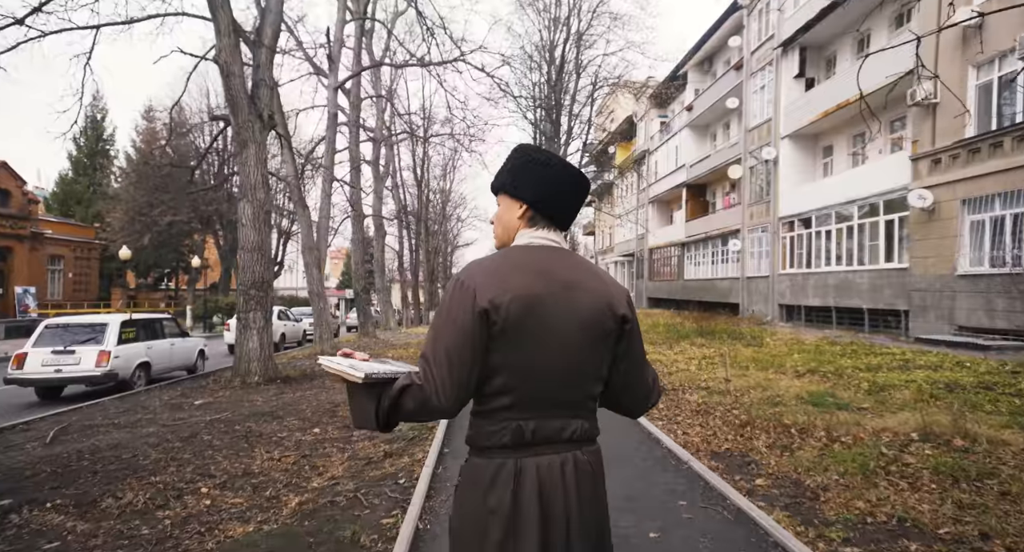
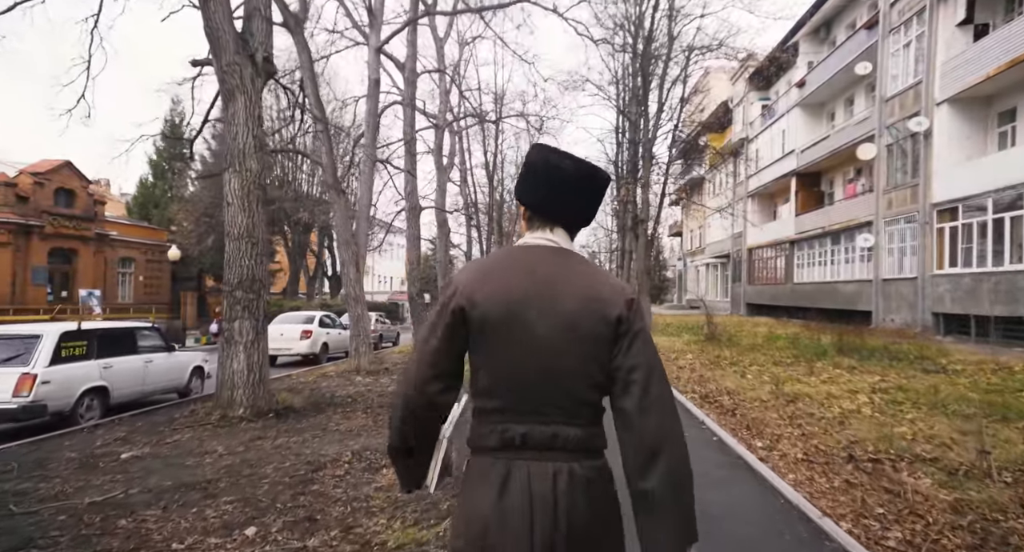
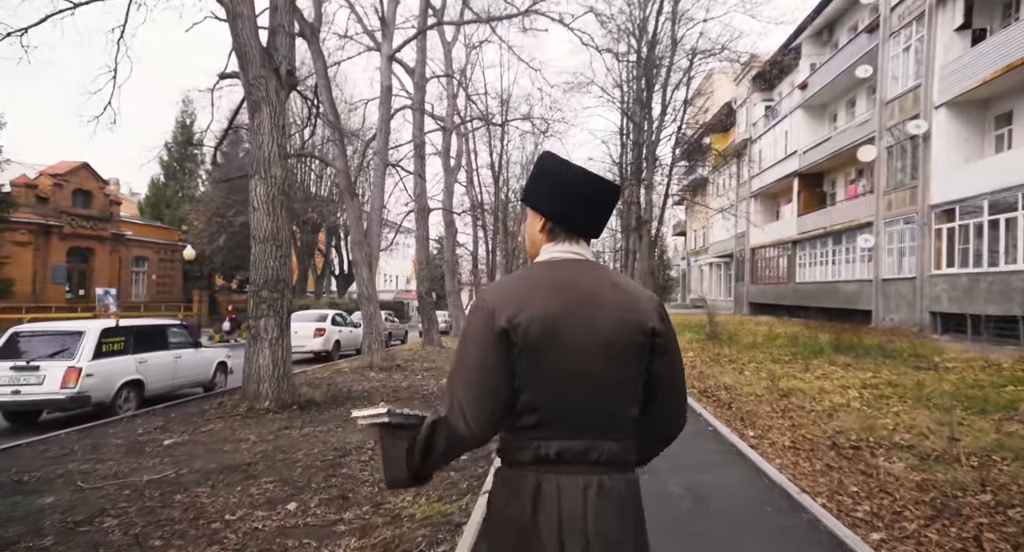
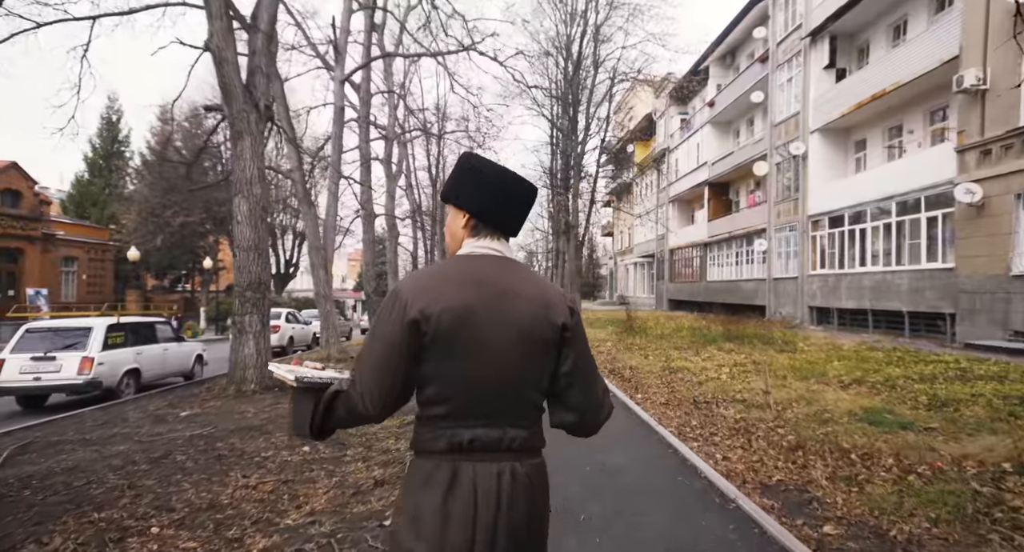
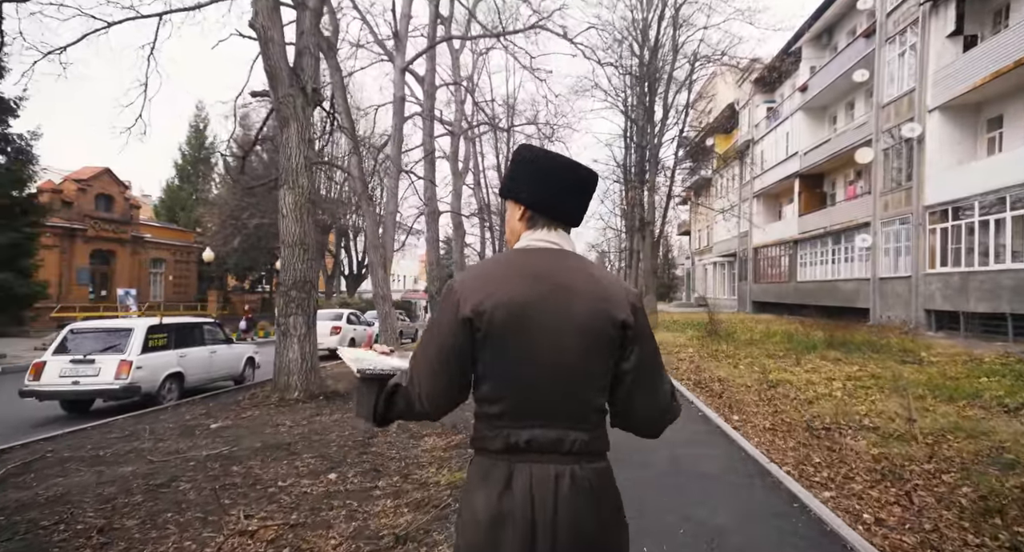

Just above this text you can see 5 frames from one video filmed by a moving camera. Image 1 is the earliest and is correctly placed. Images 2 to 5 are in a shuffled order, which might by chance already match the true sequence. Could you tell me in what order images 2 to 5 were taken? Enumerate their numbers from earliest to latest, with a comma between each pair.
4, 5, 3, 2
